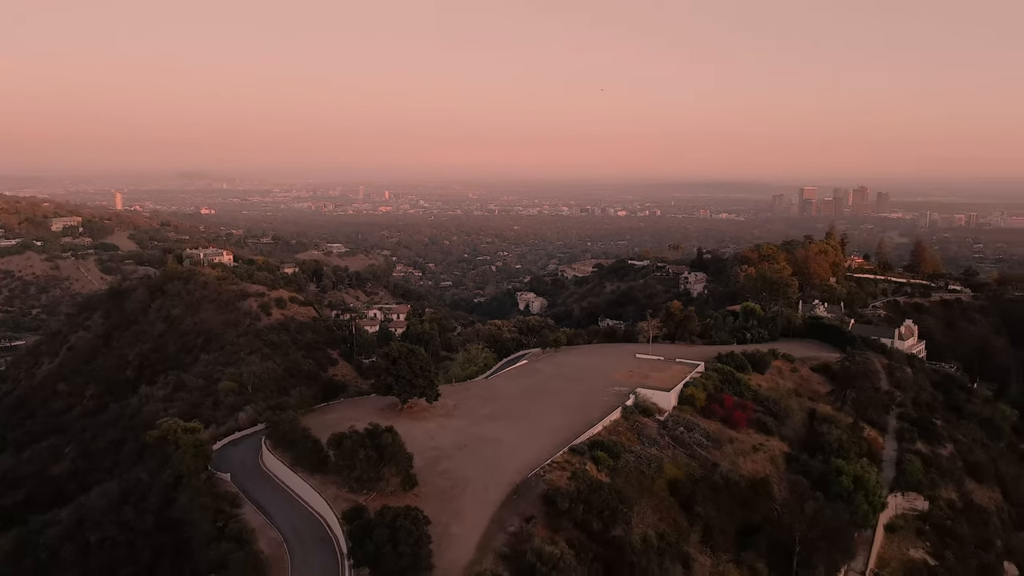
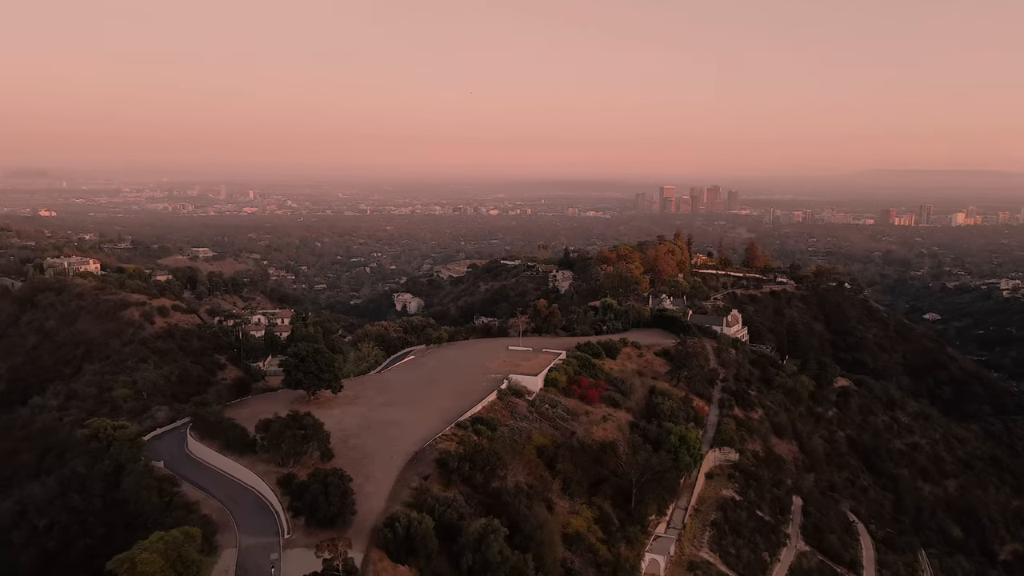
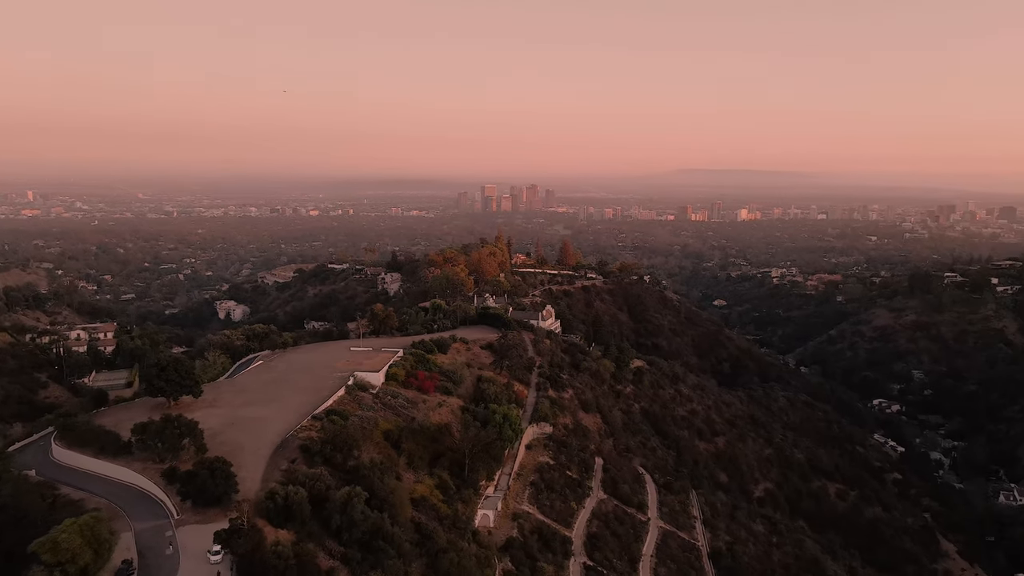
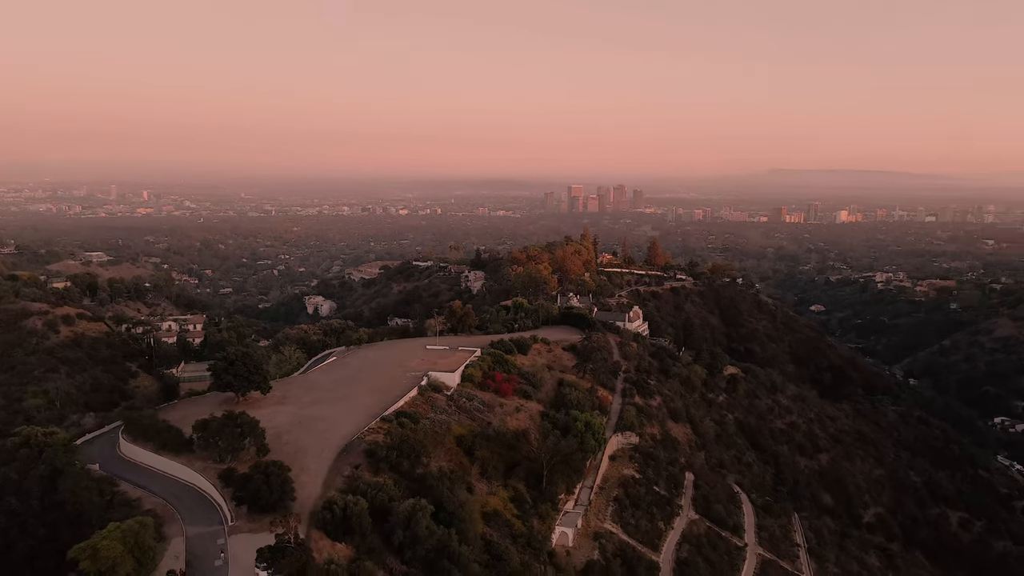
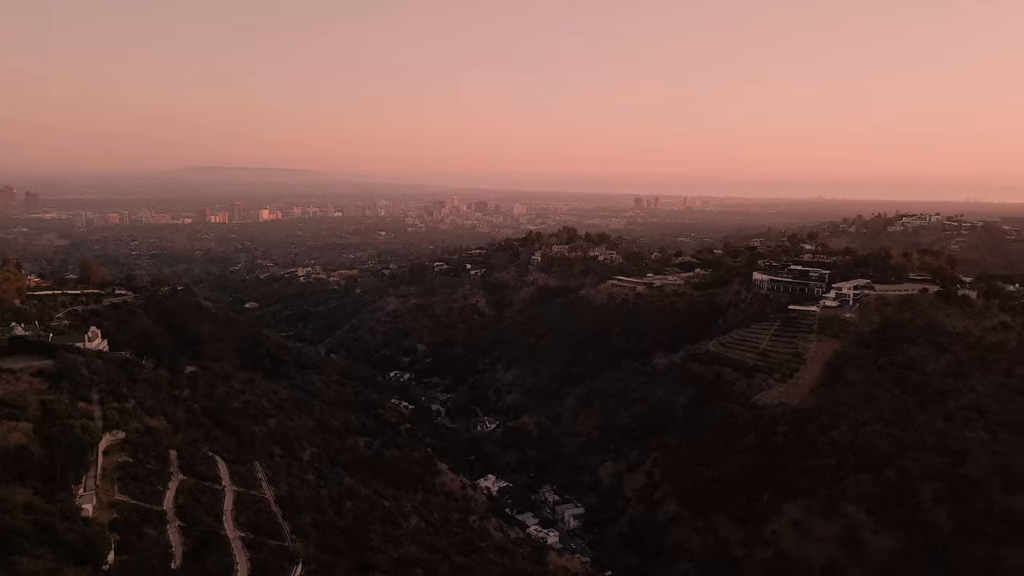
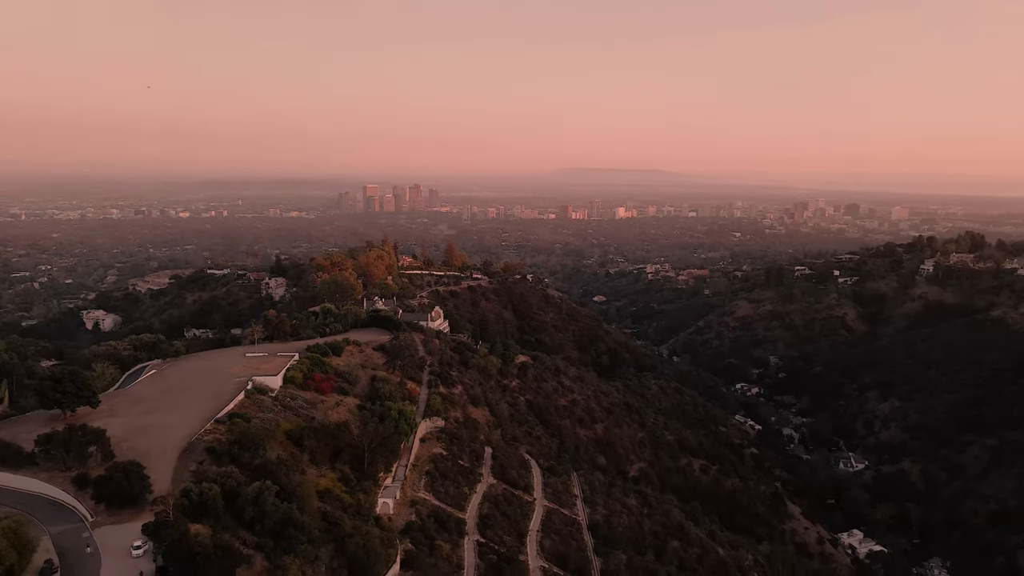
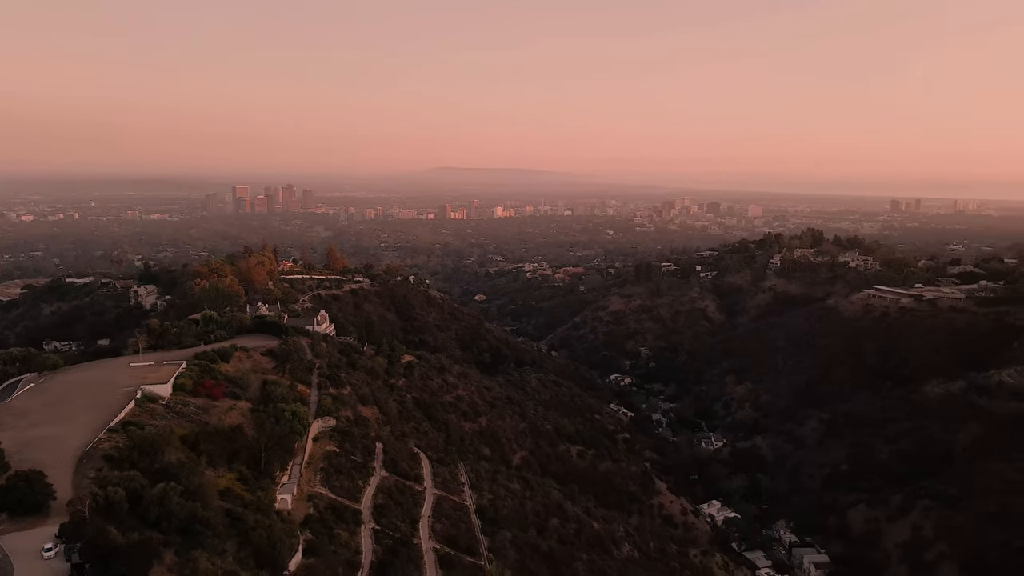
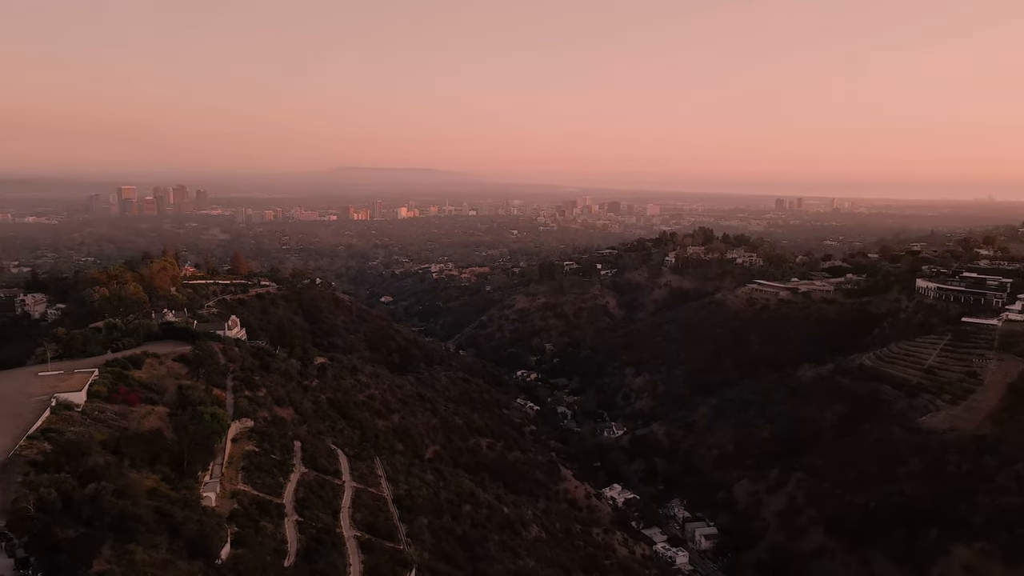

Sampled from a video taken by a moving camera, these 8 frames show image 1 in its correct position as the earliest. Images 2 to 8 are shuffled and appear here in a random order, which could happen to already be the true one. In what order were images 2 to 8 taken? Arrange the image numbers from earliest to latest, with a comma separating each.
2, 4, 3, 6, 7, 8, 5
